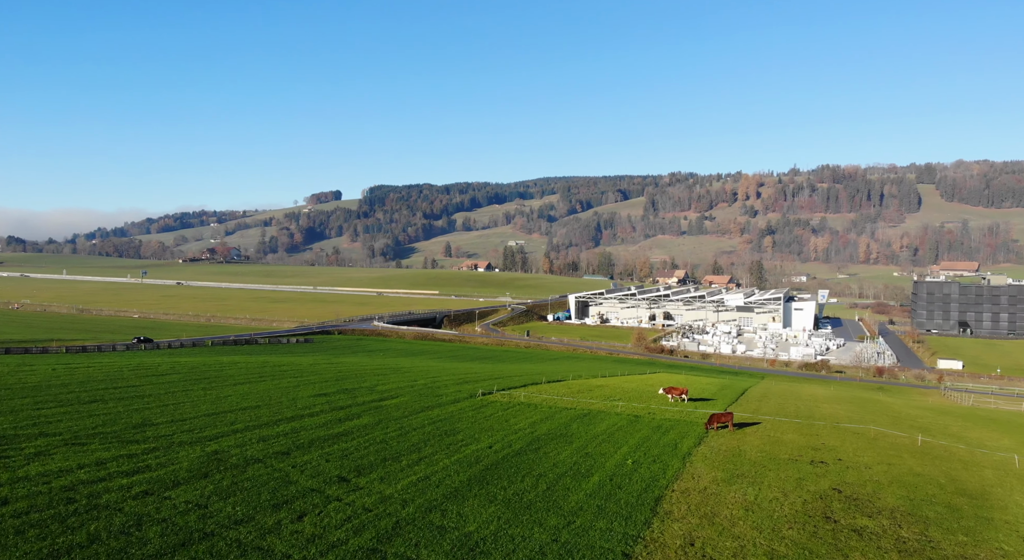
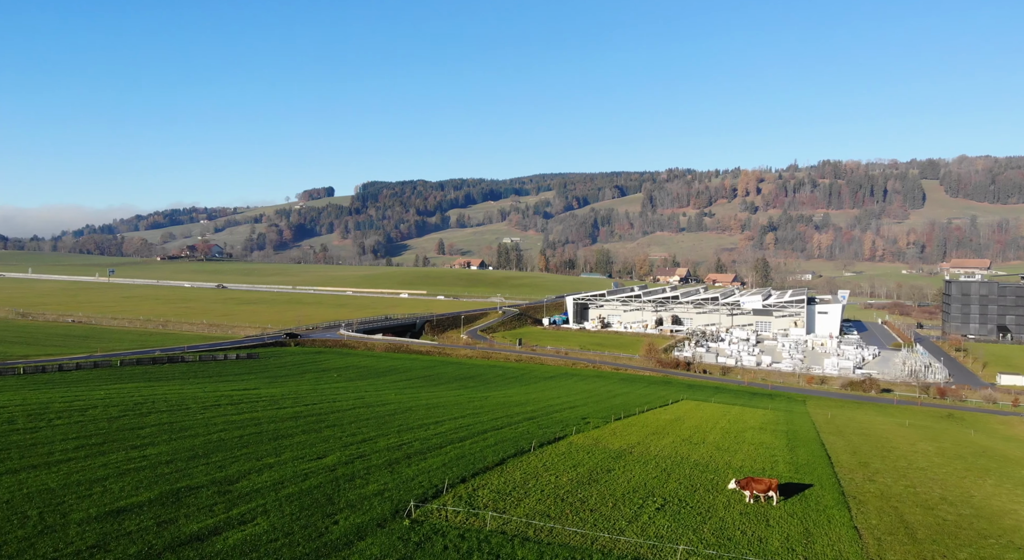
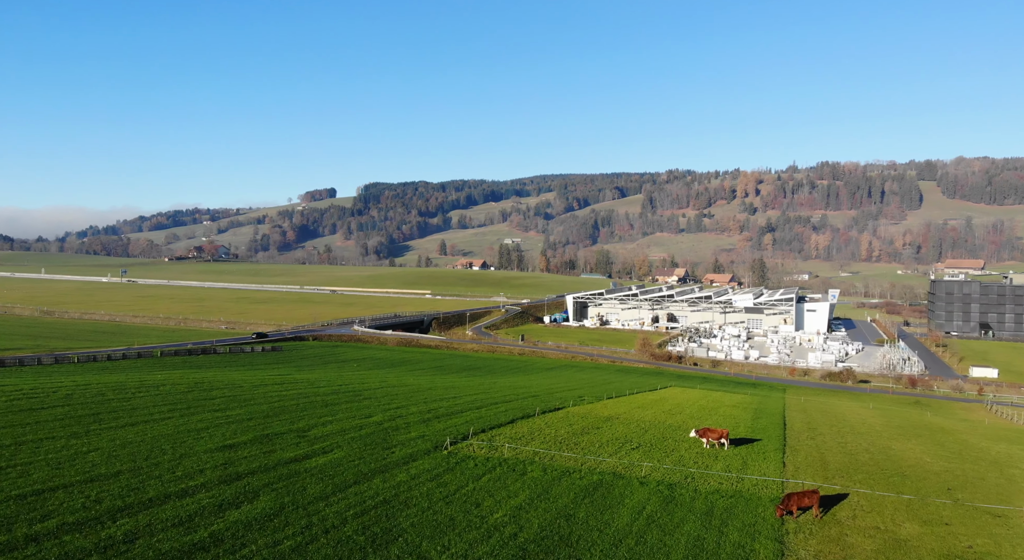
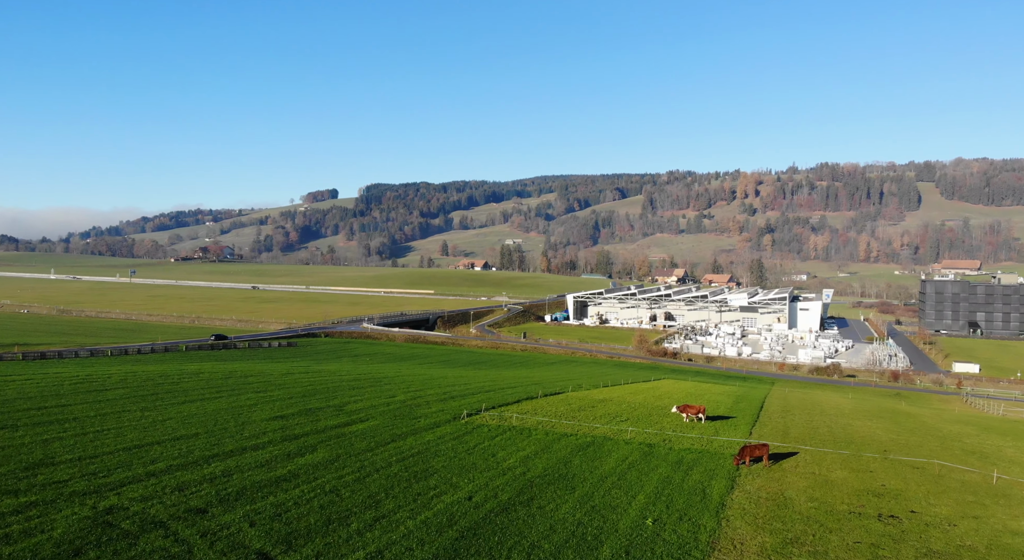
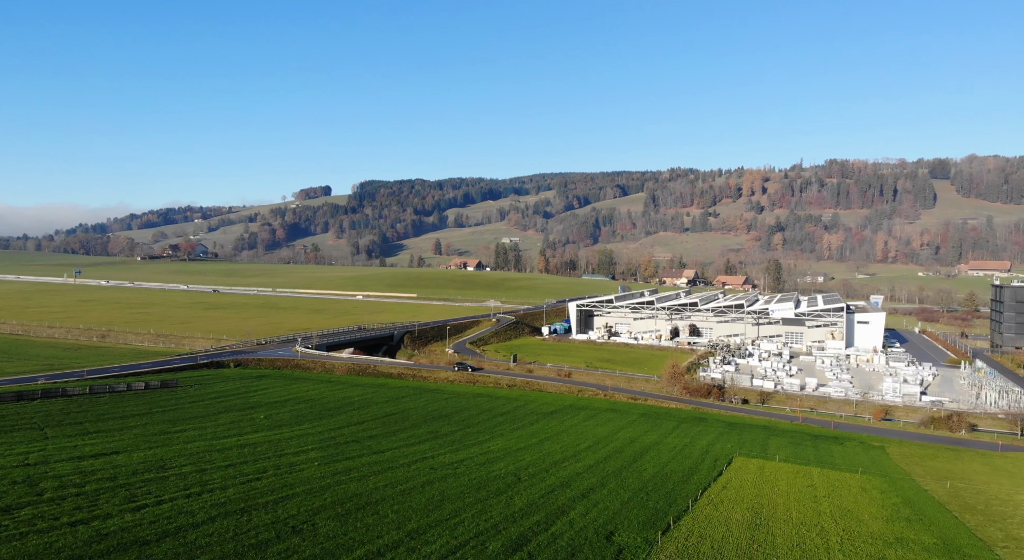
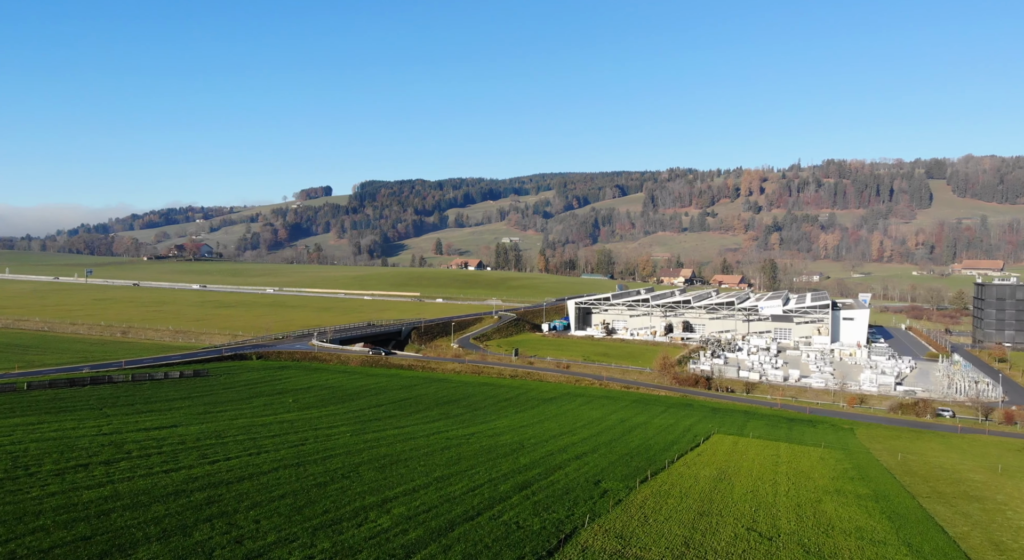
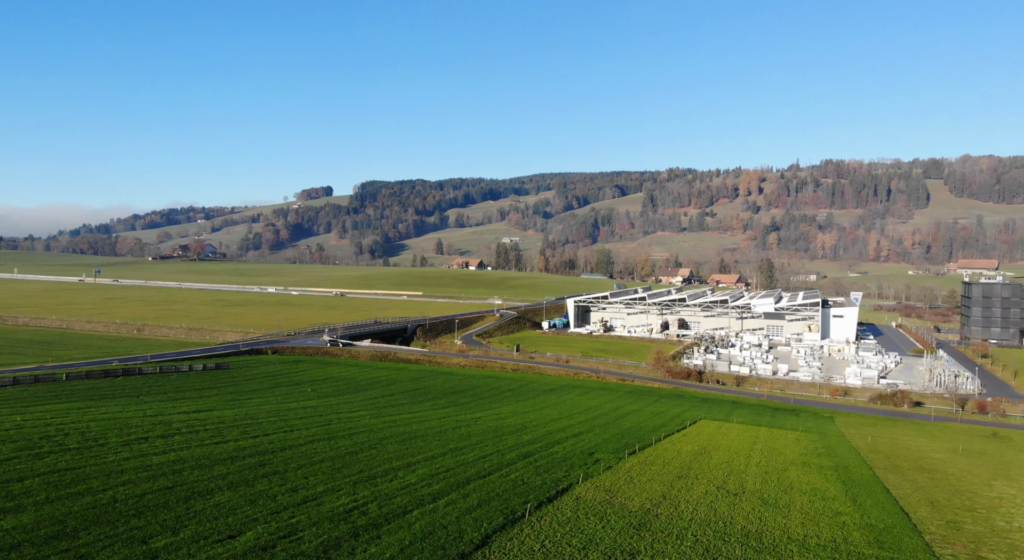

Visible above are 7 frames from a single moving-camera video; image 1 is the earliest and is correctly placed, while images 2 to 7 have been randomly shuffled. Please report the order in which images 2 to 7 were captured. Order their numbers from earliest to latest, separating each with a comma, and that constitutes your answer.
4, 3, 2, 7, 6, 5
